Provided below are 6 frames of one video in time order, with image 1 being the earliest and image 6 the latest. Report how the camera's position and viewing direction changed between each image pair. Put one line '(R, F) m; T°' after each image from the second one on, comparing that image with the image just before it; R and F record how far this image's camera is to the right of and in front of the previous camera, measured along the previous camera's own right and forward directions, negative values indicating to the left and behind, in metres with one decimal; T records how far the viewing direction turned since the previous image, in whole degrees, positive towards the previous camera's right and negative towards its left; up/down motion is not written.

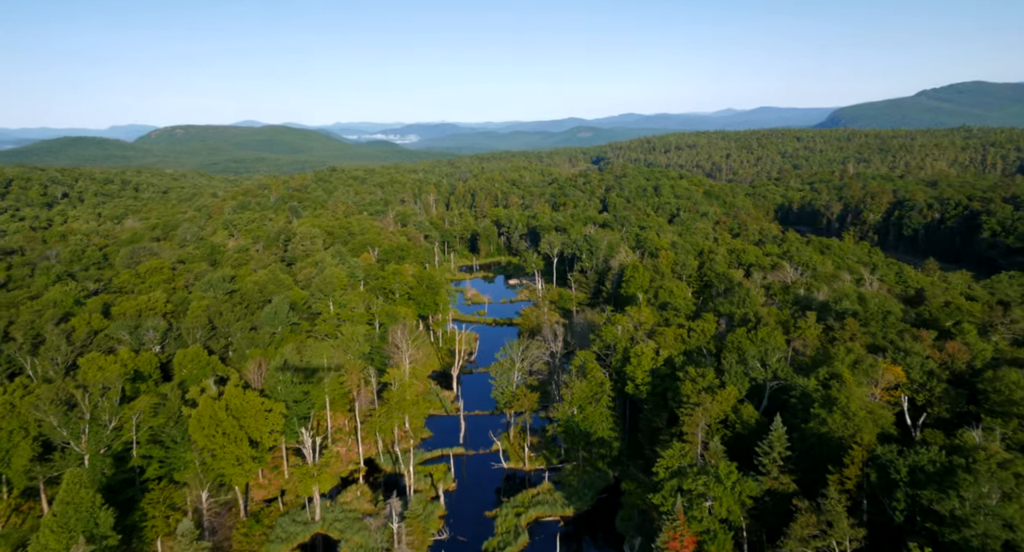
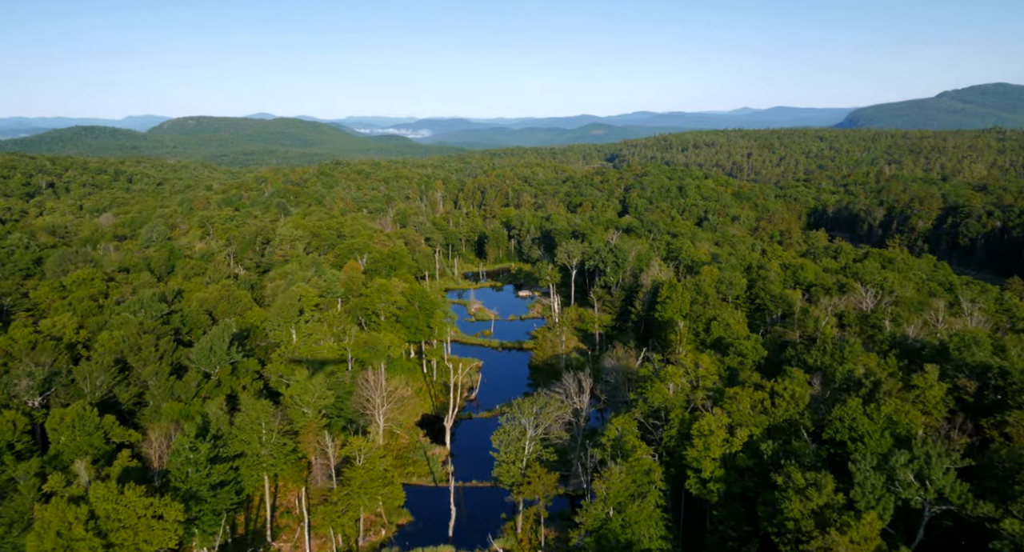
(-0.1, +12.1) m; -1°
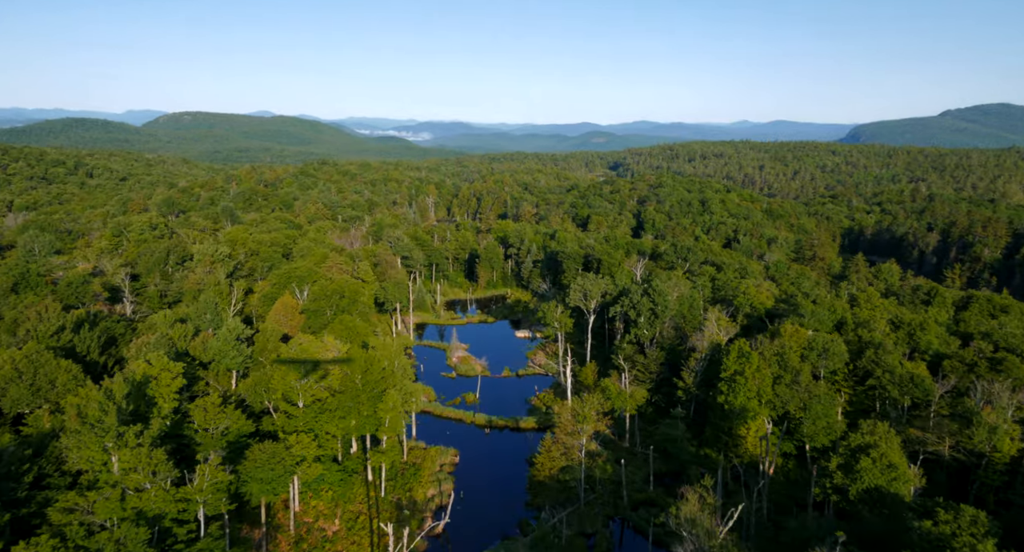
(0.0, +19.4) m; 0°
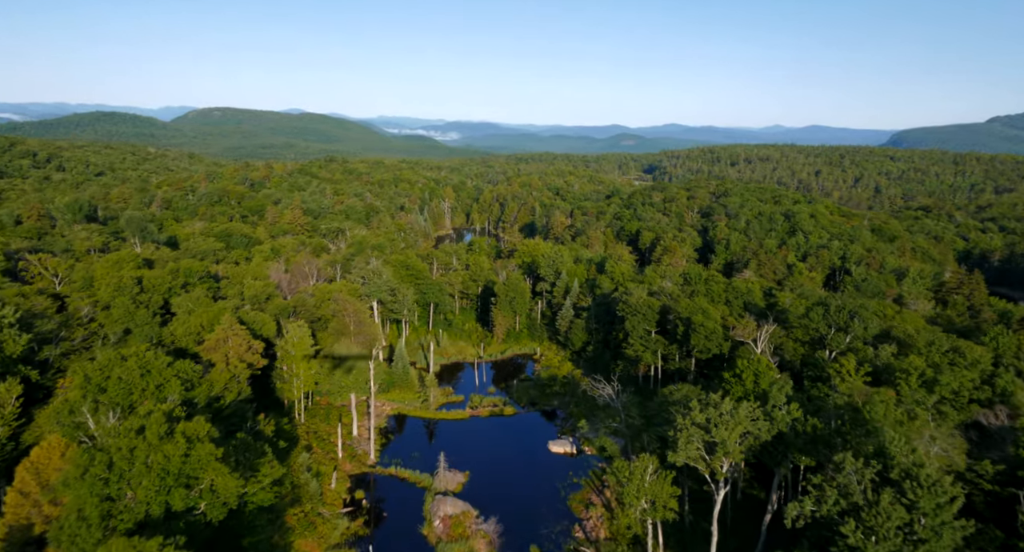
(-0.8, +28.7) m; -2°
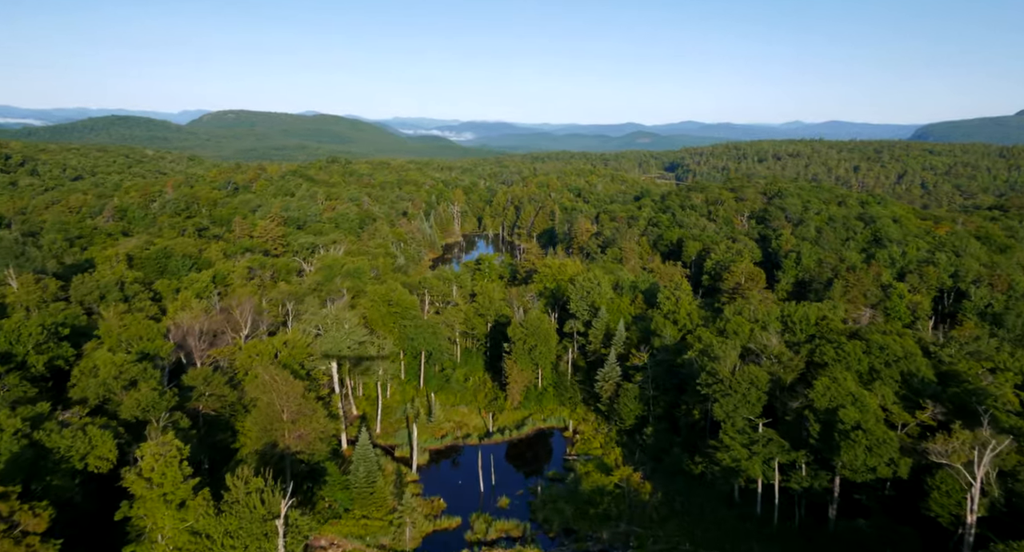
(-0.3, +18.3) m; -1°
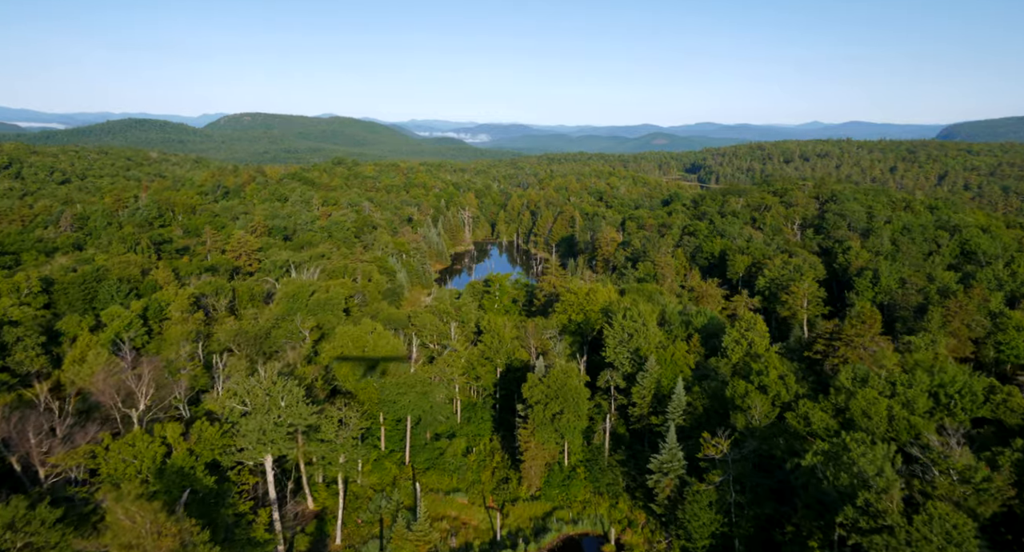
(-0.1, +13.0) m; -1°
